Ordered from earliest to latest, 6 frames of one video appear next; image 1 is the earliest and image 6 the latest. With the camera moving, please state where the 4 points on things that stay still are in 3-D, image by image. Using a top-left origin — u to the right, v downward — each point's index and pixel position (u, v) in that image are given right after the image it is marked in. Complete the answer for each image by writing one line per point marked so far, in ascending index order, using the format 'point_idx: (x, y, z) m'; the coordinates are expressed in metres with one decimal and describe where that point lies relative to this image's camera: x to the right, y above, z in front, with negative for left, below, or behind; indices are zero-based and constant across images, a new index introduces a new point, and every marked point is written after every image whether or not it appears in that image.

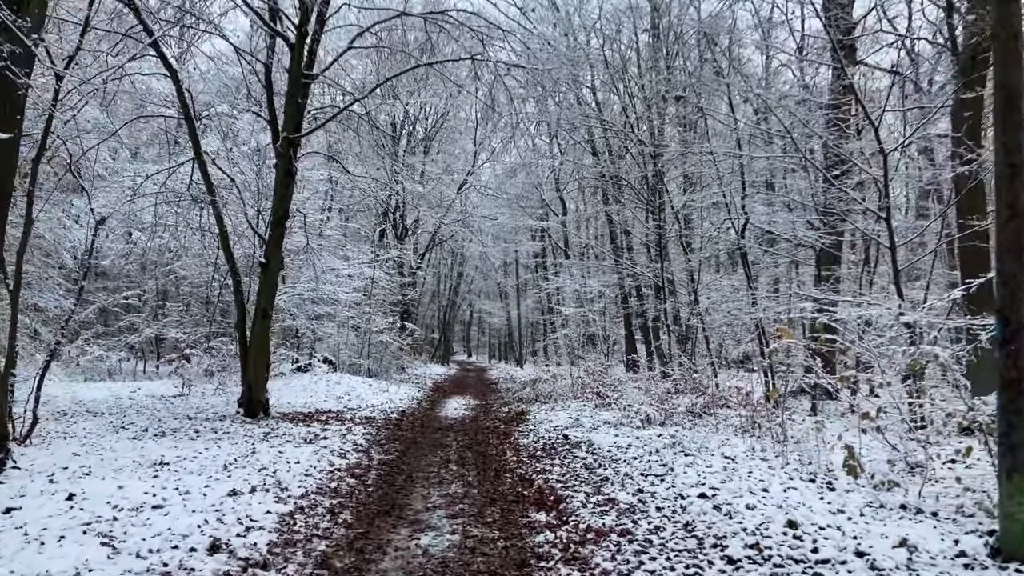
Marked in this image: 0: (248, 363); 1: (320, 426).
0: (-3.3, -0.9, +10.2) m
1: (-2.2, -1.6, +9.6) m
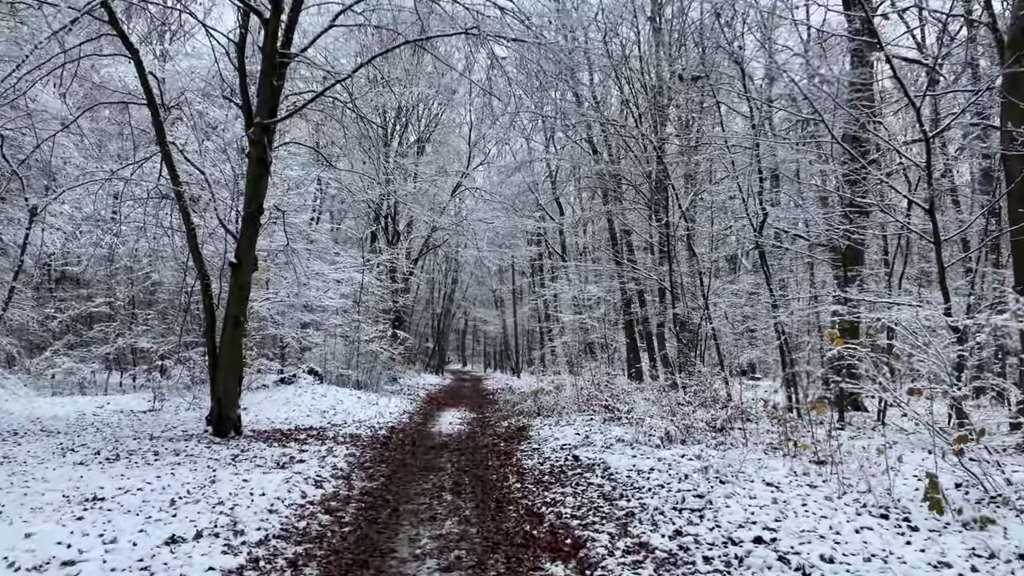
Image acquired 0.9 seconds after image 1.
0: (-3.3, -1.0, +9.1) m
1: (-2.2, -1.7, +8.5) m
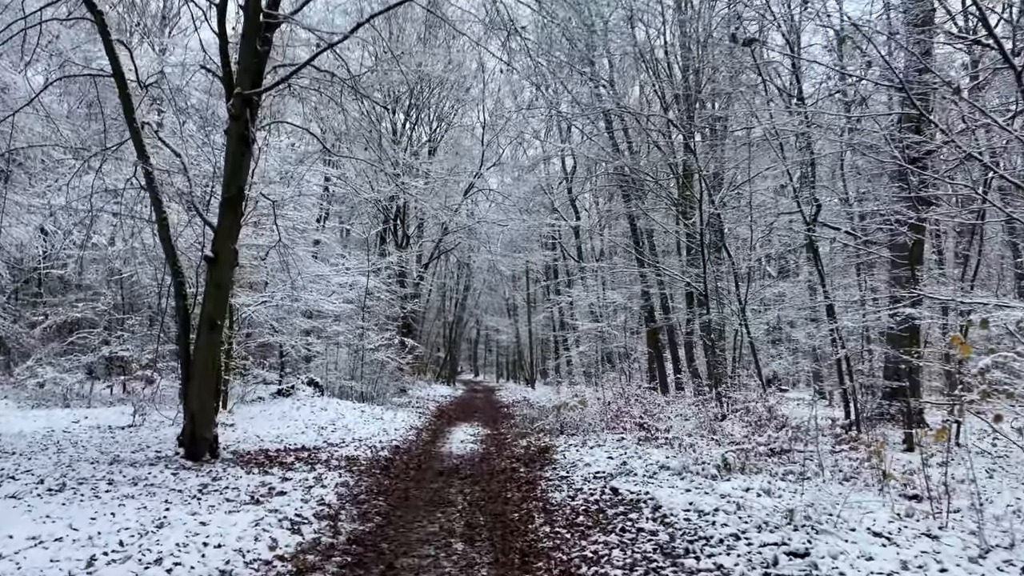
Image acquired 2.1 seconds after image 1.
0: (-3.1, -0.9, +7.8) m
1: (-2.0, -1.6, +7.2) m
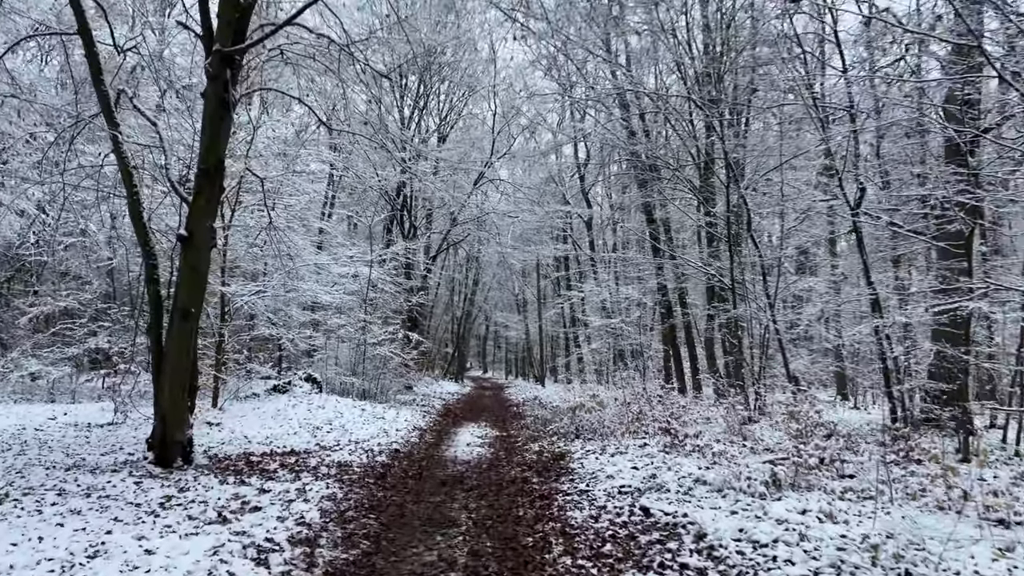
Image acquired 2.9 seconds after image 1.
0: (-2.9, -0.8, +6.9) m
1: (-1.9, -1.5, +6.3) m
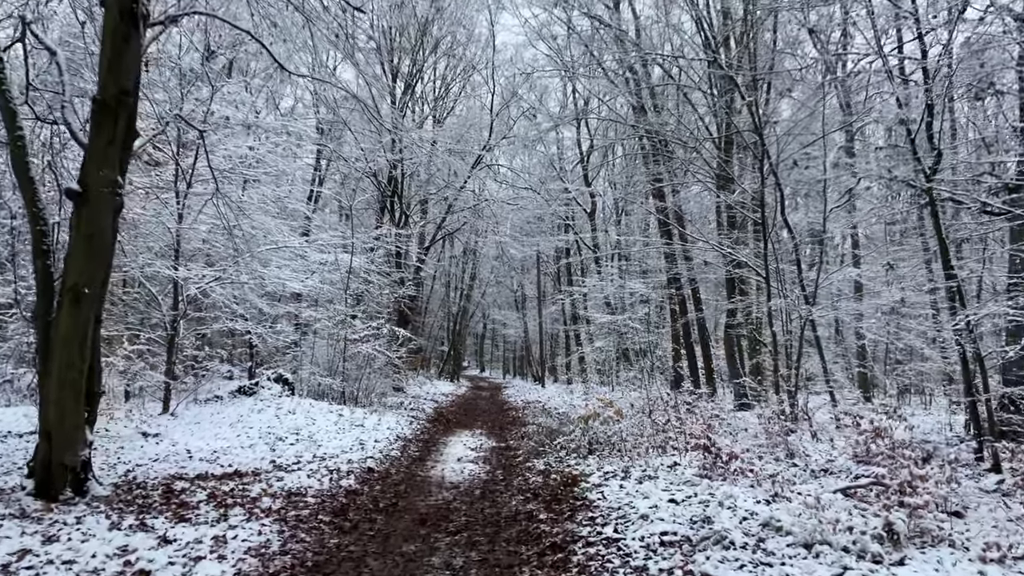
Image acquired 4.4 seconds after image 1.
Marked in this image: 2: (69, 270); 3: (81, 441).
0: (-2.9, -0.6, +5.2) m
1: (-1.9, -1.3, +4.6) m
2: (-2.8, +0.1, +5.1) m
3: (-2.8, -1.0, +5.4) m
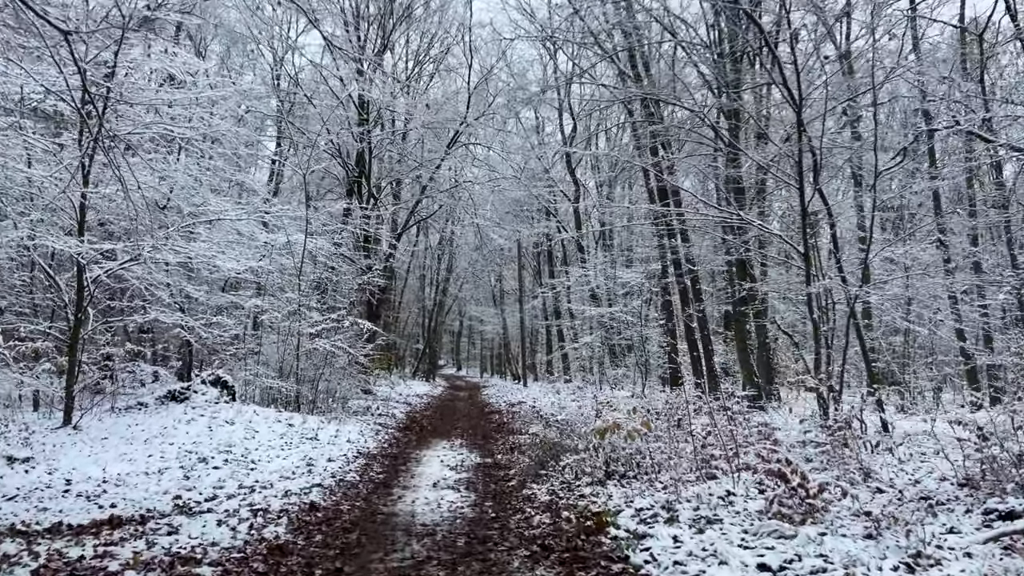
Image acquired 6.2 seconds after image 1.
0: (-2.9, -0.4, +3.1) m
1: (-1.9, -1.1, +2.5) m
2: (-2.7, +0.3, +3.1) m
3: (-2.8, -0.8, +3.3) m
